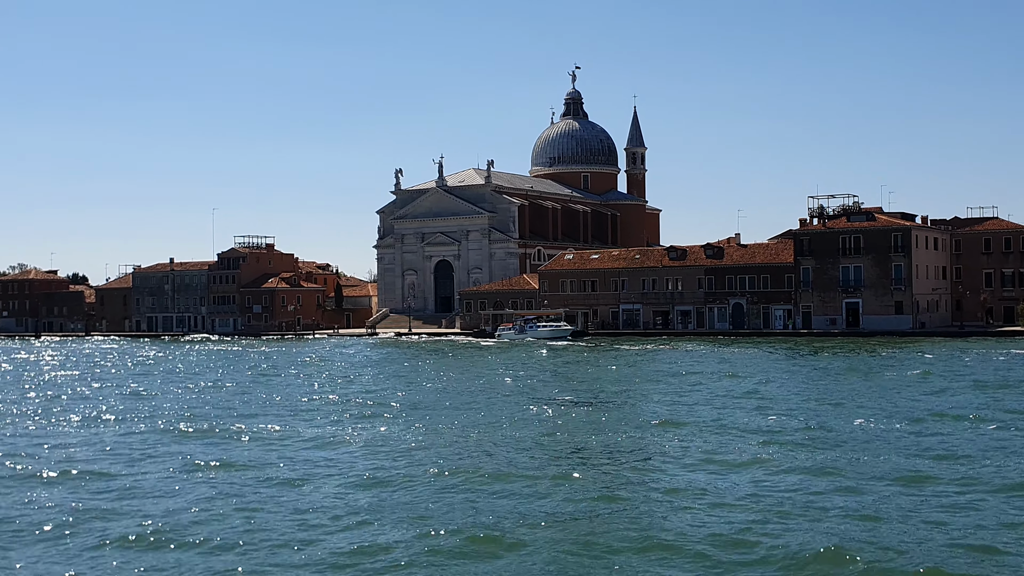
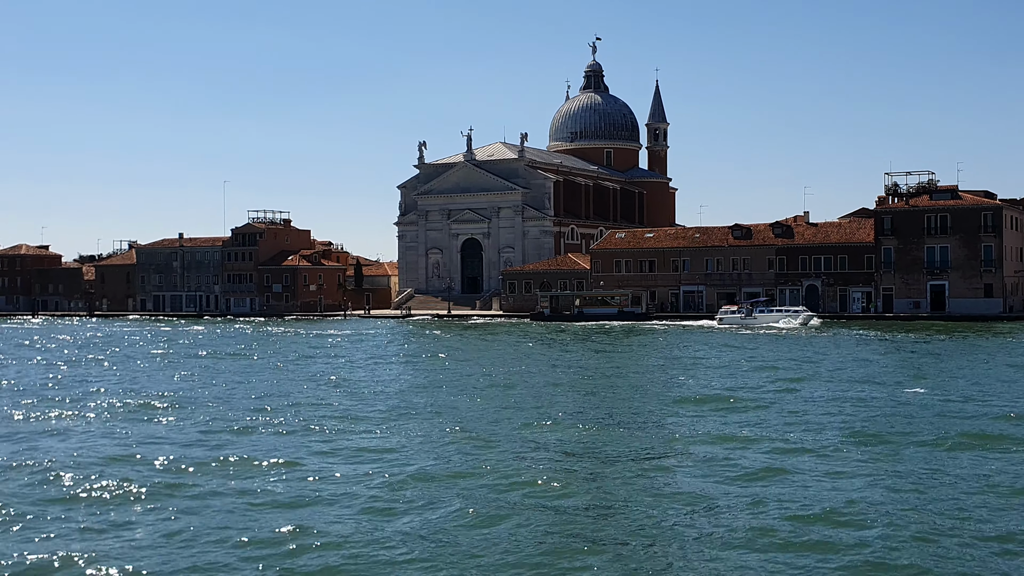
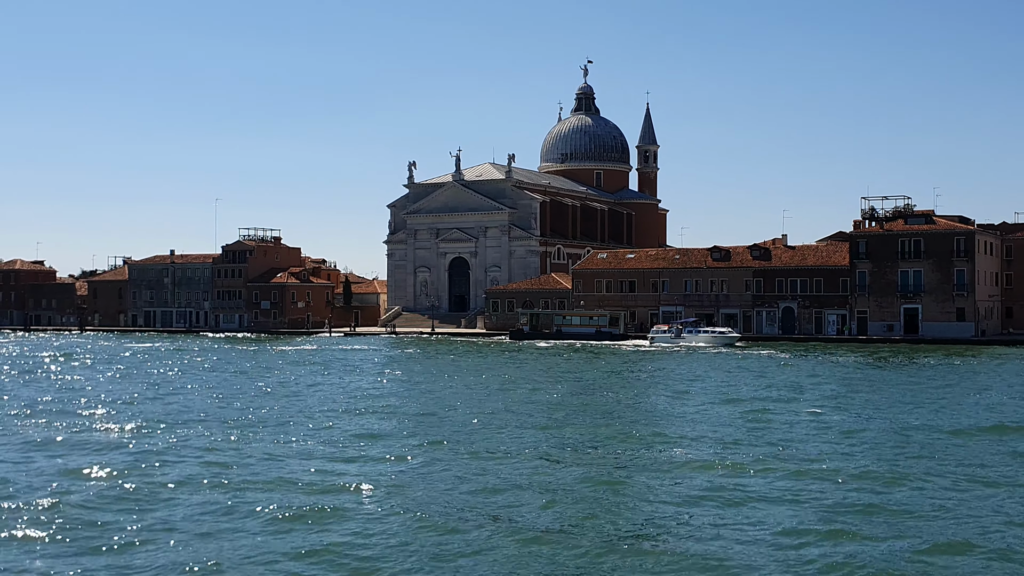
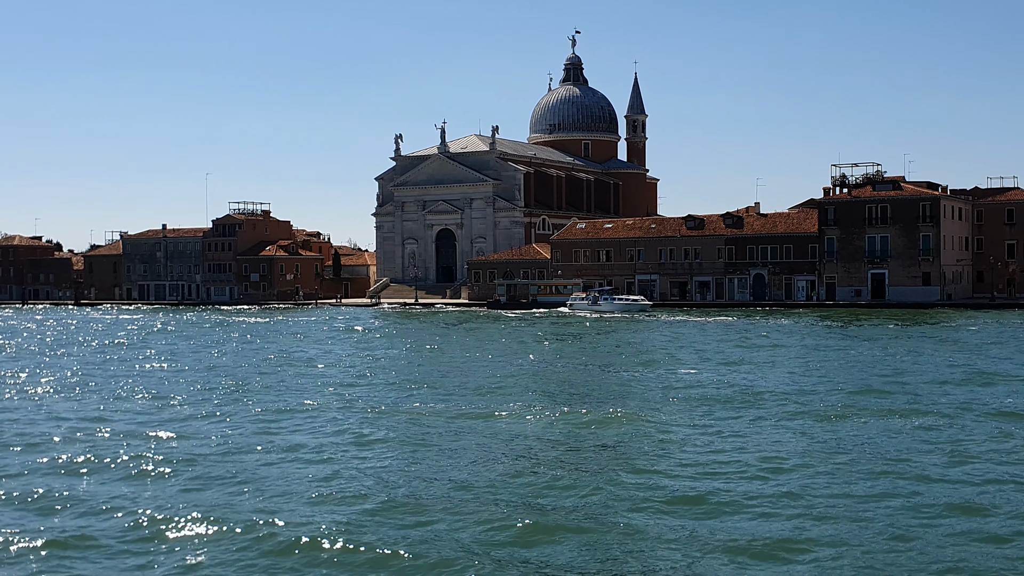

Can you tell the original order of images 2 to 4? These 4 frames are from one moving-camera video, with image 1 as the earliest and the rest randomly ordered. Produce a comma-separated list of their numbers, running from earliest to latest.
4, 3, 2
